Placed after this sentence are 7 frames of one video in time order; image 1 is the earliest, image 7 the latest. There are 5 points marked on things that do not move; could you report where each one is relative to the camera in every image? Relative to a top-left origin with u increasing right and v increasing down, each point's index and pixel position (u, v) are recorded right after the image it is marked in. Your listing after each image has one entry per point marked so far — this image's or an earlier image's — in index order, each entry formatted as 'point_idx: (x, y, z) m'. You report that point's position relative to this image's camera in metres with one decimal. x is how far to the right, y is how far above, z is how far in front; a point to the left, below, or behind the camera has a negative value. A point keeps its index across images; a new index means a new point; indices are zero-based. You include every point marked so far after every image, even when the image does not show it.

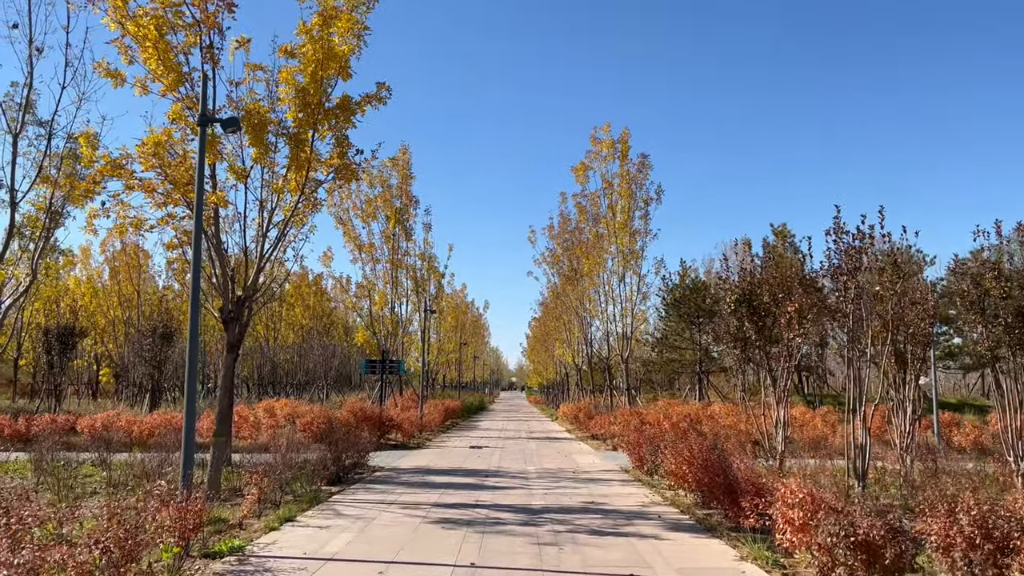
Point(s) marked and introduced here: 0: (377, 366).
0: (-4.1, -2.3, +19.6) m
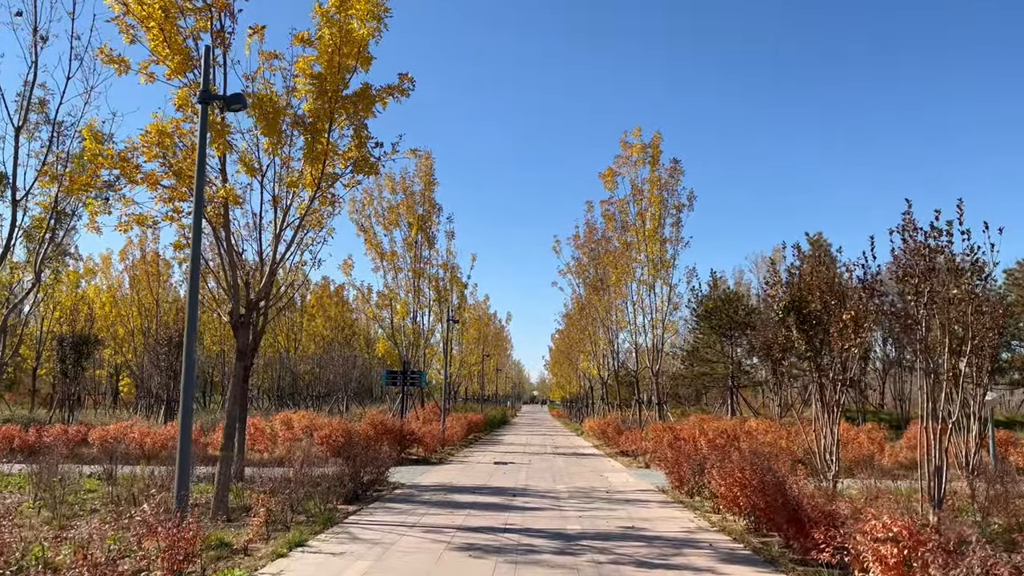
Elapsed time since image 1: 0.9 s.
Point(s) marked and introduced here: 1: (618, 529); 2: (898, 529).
0: (-3.4, -2.6, +19.0) m
1: (+1.1, -2.6, +7.1) m
2: (+2.4, -1.5, +4.1) m
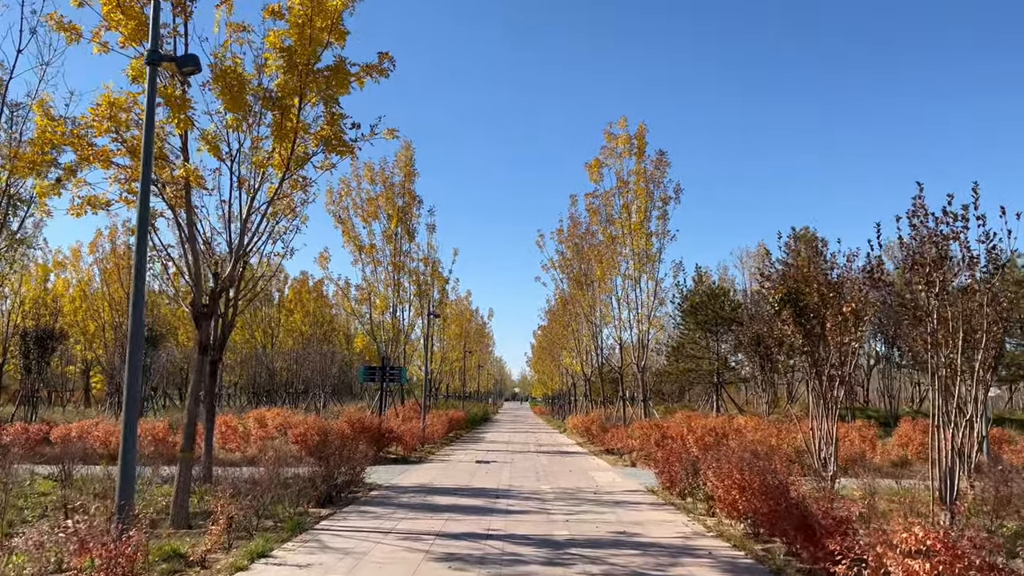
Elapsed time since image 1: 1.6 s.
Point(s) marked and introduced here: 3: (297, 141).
0: (-3.9, -2.4, +18.5) m
1: (+1.0, -2.5, +6.6) m
2: (+2.3, -1.4, +3.6) m
3: (-2.4, +1.6, +7.3) m
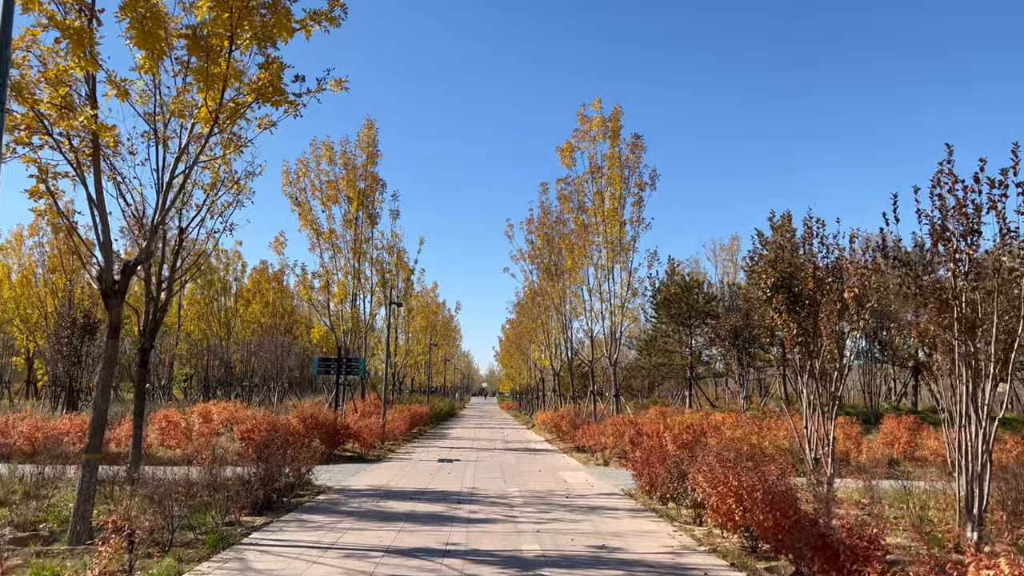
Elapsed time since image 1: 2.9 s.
0: (-4.7, -2.0, +17.3) m
1: (+0.7, -2.3, +5.7) m
2: (+2.1, -1.2, +2.8) m
3: (-2.7, +1.9, +6.2) m
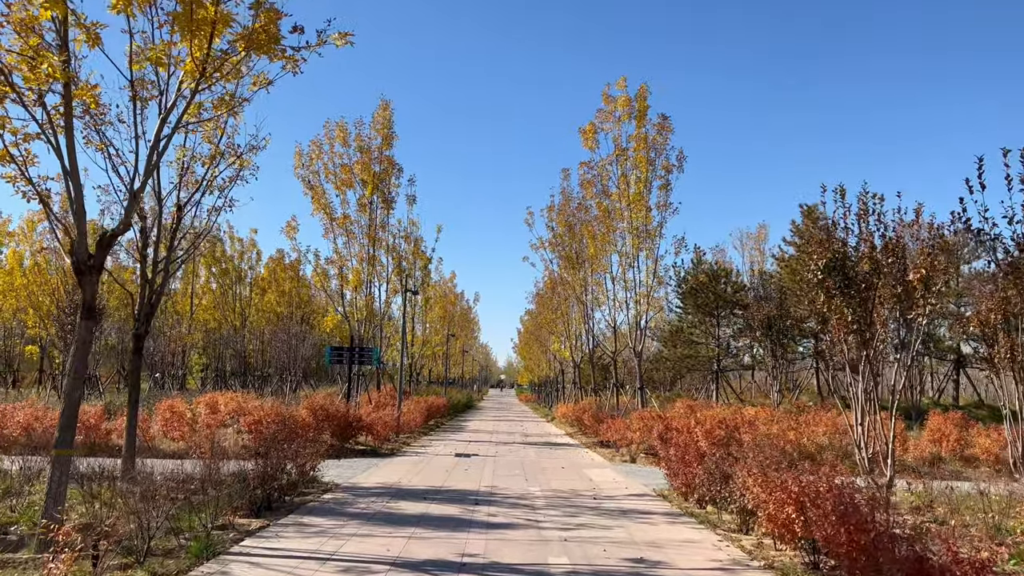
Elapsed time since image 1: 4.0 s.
0: (-4.2, -1.7, +16.7) m
1: (+0.8, -2.1, +5.0) m
2: (+2.2, -1.1, +2.0) m
3: (-2.5, +2.1, +5.5) m
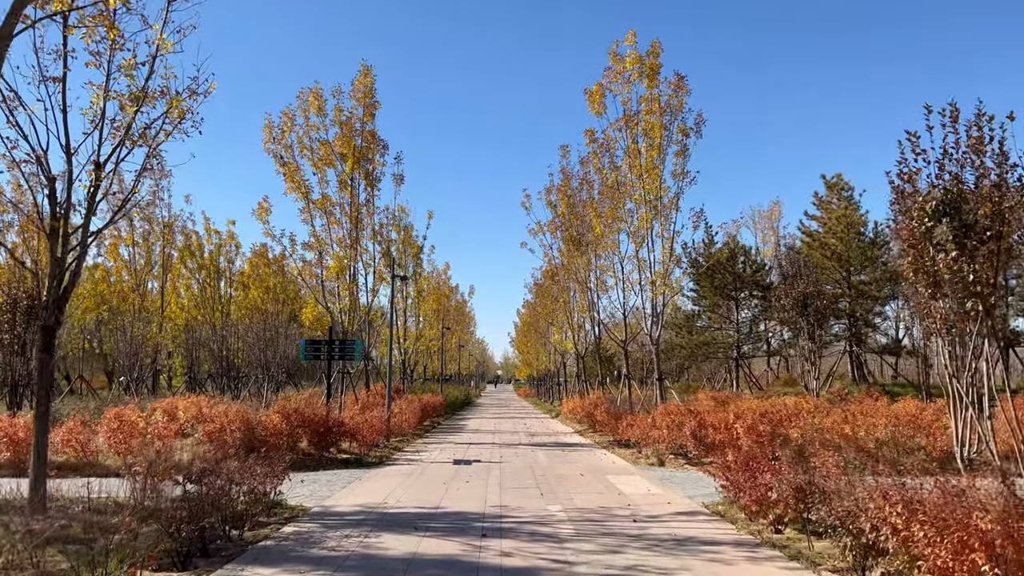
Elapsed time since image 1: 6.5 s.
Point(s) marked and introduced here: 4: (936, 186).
0: (-4.2, -1.4, +14.9) m
1: (+1.0, -1.8, +3.2) m
2: (+2.4, -0.7, +0.2) m
3: (-2.4, +2.3, +3.7) m
4: (+3.7, +0.9, +6.0) m
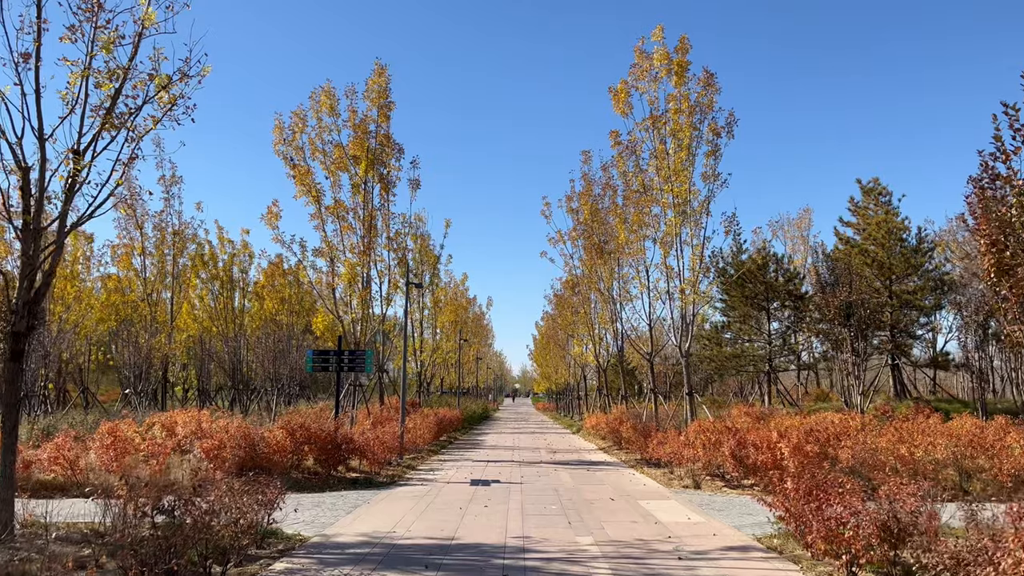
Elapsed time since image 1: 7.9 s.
0: (-3.7, -1.6, +14.2) m
1: (+1.1, -1.7, +2.4) m
2: (+2.4, -0.6, -0.7) m
3: (-2.3, +2.4, +3.0) m
4: (+3.9, +0.9, +5.1) m
